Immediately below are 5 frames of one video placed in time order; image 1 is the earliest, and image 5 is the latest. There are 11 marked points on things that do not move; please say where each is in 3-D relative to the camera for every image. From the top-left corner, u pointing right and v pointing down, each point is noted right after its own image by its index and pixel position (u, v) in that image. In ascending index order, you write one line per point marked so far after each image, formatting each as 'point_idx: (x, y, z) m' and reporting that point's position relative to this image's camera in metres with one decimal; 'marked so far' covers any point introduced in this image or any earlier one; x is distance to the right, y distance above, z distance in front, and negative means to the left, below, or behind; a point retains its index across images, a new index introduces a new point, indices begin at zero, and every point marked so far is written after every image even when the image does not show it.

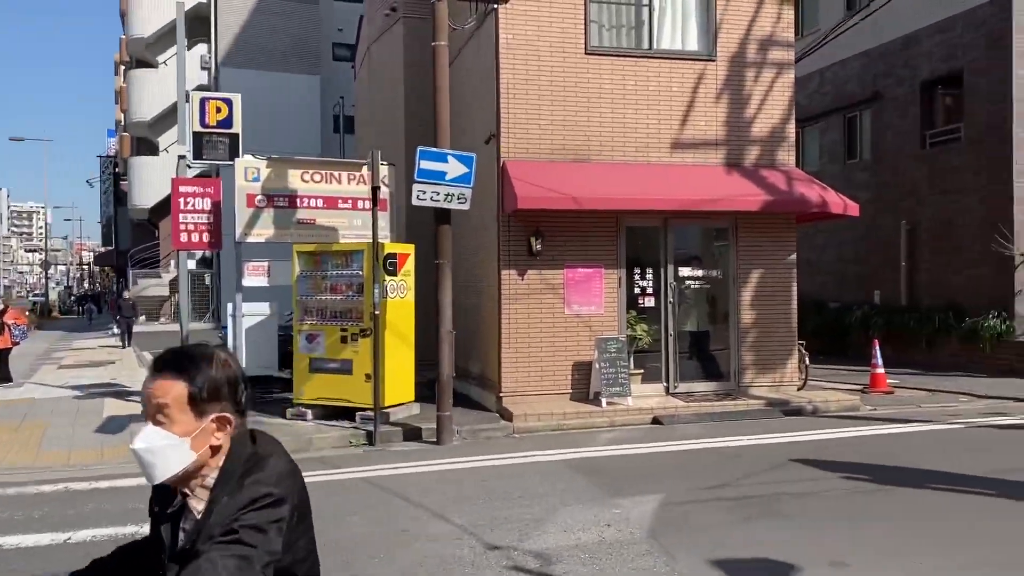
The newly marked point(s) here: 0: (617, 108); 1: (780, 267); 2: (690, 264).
0: (+1.5, +2.5, +12.1) m
1: (+3.9, +0.3, +12.8) m
2: (+2.6, +0.4, +12.5) m
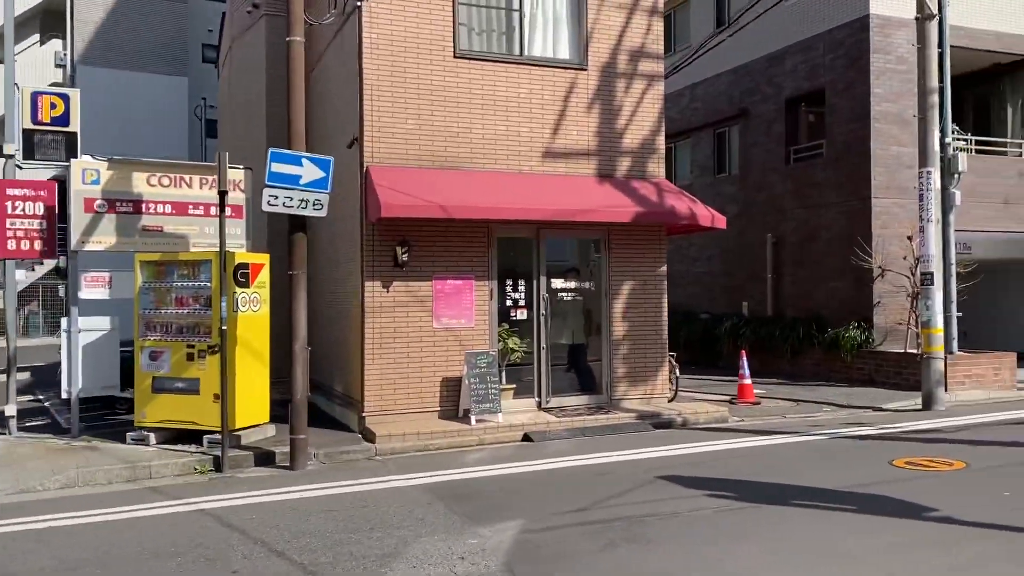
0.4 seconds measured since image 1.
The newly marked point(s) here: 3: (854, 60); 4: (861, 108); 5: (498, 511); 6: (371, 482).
0: (-0.3, +2.4, +11.8) m
1: (+2.0, +0.1, +12.7) m
2: (+0.7, +0.2, +12.3) m
3: (+6.0, +4.0, +15.3) m
4: (+6.1, +3.1, +15.1) m
5: (-0.1, -1.8, +7.2) m
6: (-1.4, -2.0, +8.9) m
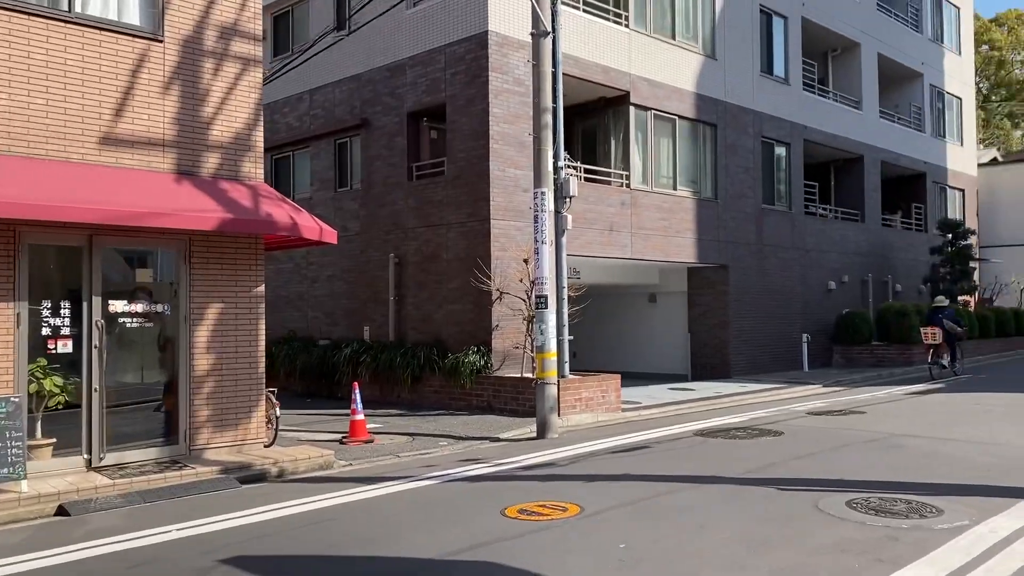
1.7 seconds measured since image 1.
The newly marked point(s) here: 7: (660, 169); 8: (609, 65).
0: (-5.1, +2.1, +8.9) m
1: (-3.3, -0.2, +10.7) m
2: (-4.3, -0.1, +9.8) m
3: (-0.7, +3.6, +14.7) m
4: (-0.5, +2.7, +14.6) m
5: (-3.1, -2.0, +4.7) m
6: (-4.9, -2.1, +5.7) m
7: (+3.0, +2.4, +17.4) m
8: (+1.8, +4.2, +16.2) m
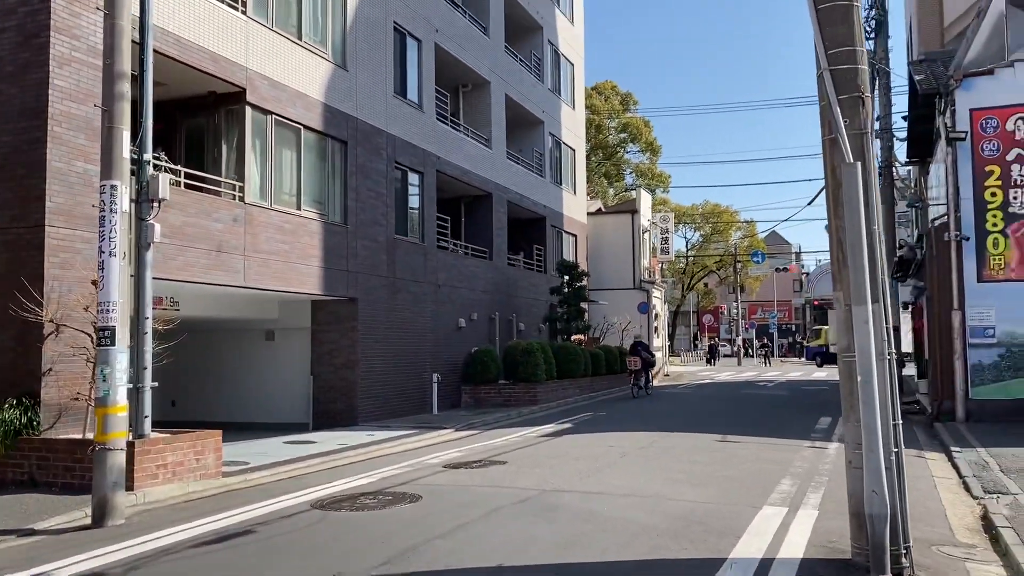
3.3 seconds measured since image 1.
0: (-7.8, +2.1, +3.9) m
1: (-7.0, -0.3, +6.2) m
2: (-7.5, -0.2, +4.9) m
3: (-6.2, +3.2, +11.1) m
4: (-6.0, +2.4, +11.0) m
5: (-4.3, -1.9, +0.7) m
6: (-6.4, -2.0, +0.9) m
7: (-4.0, +1.8, +14.9) m
8: (-4.5, +3.7, +13.5) m
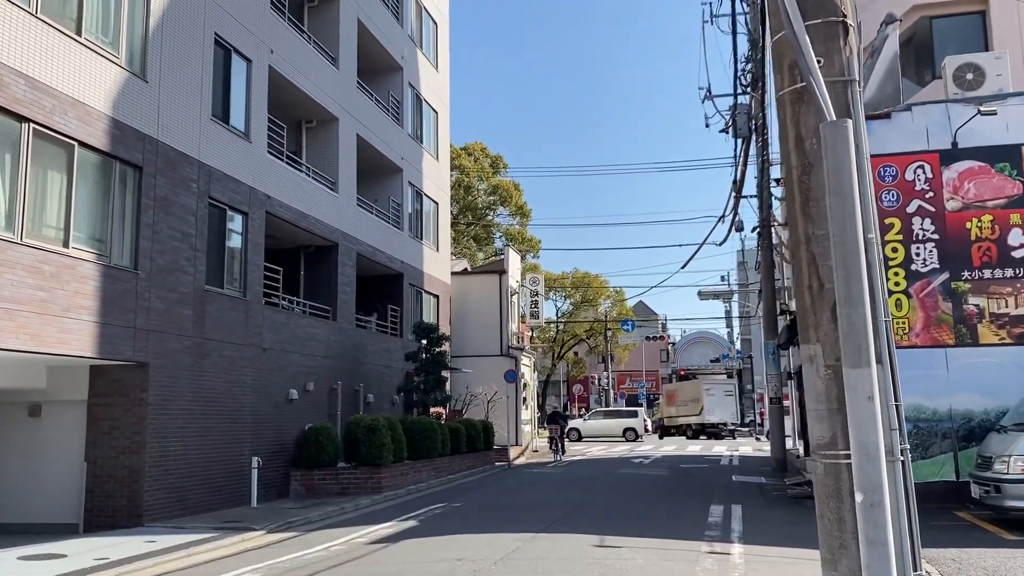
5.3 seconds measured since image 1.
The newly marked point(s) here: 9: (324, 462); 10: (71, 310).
0: (-8.5, +2.2, +0.1) m
1: (-7.9, -0.3, +2.2) m
2: (-8.3, -0.1, +0.9) m
3: (-7.9, +2.8, +7.5) m
4: (-7.7, +1.9, +7.4) m
5: (-4.5, -1.6, -2.8) m
6: (-6.6, -1.7, -3.0) m
7: (-6.2, +1.0, +11.5) m
8: (-6.6, +3.0, +10.2) m
9: (-3.7, -3.4, +17.2) m
10: (-6.0, -0.3, +11.8) m
